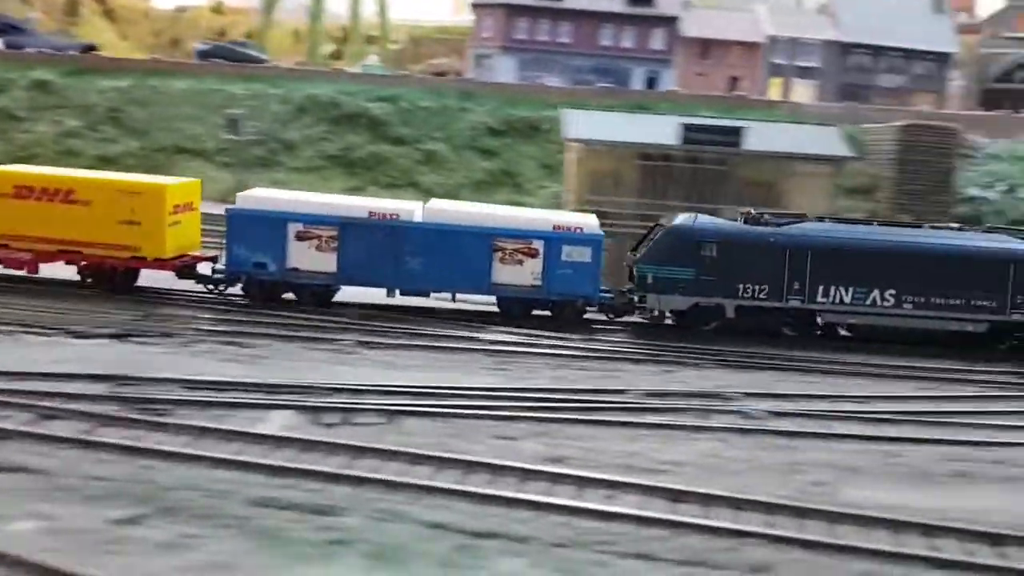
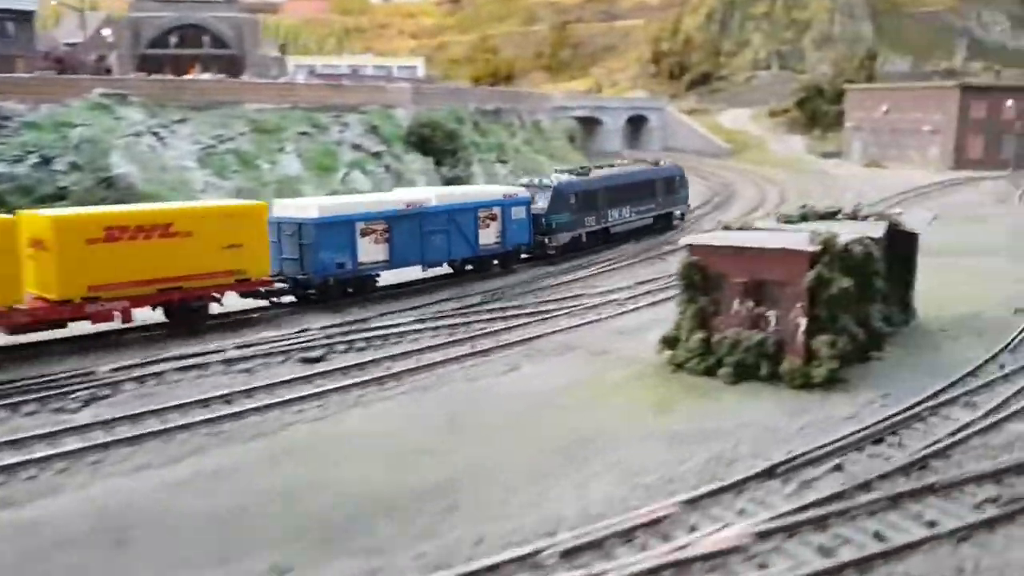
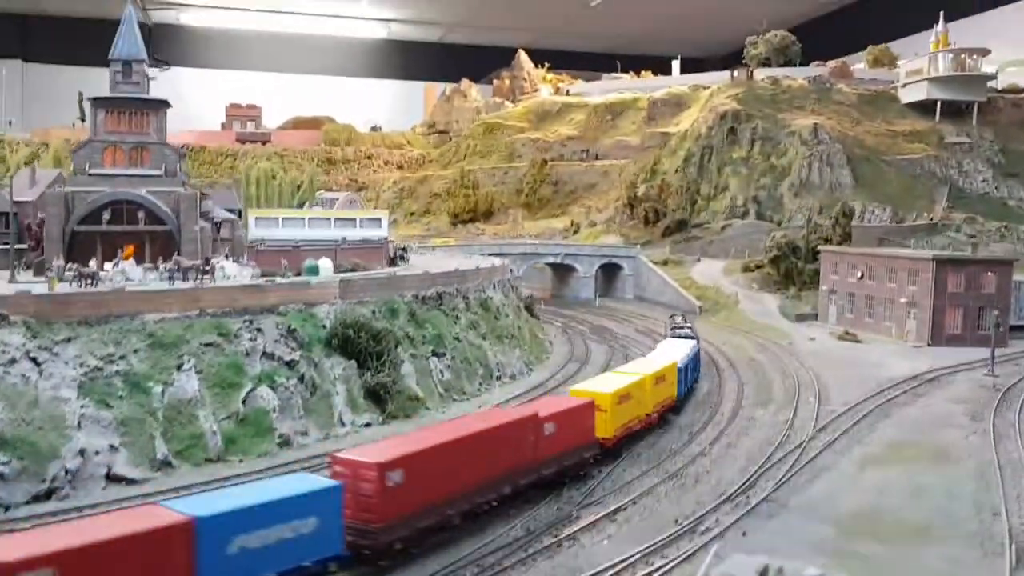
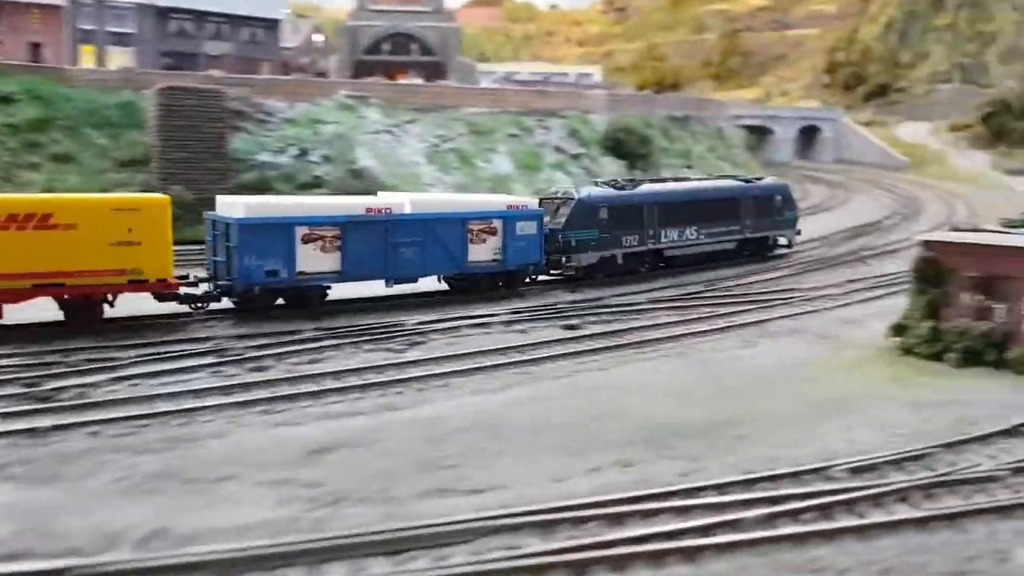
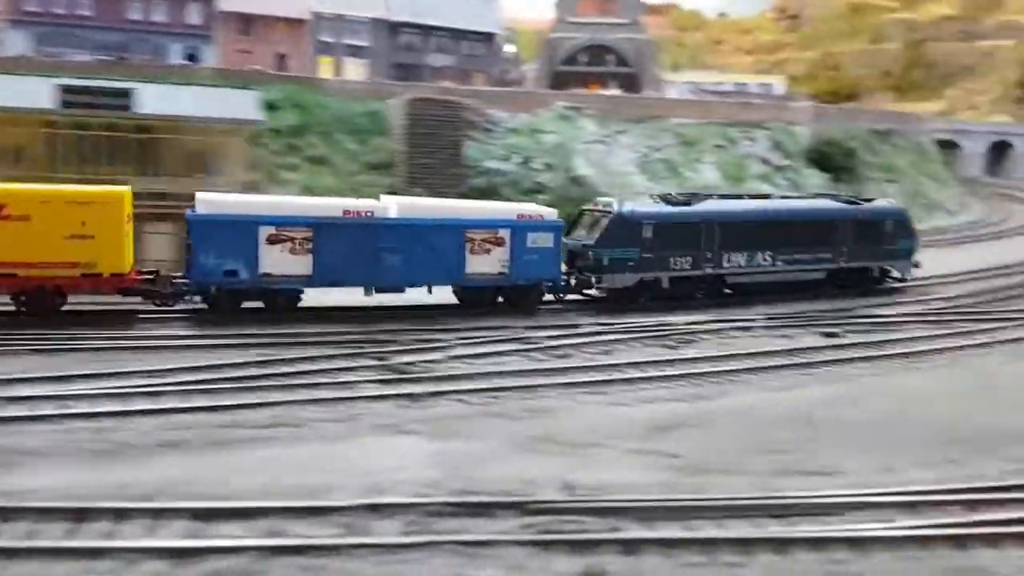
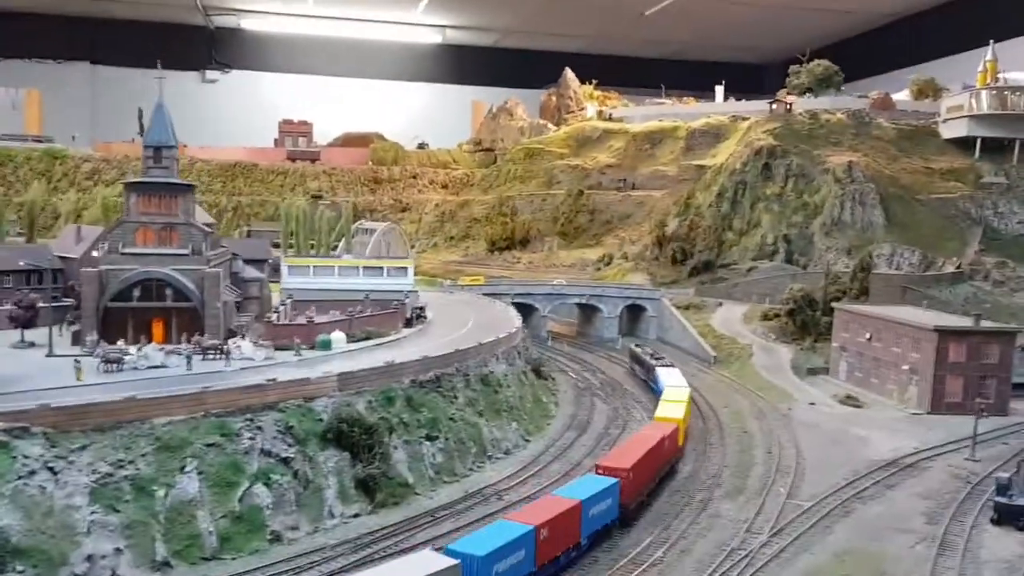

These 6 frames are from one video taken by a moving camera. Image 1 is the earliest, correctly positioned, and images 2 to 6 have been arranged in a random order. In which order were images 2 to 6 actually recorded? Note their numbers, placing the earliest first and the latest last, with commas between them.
5, 4, 2, 3, 6
